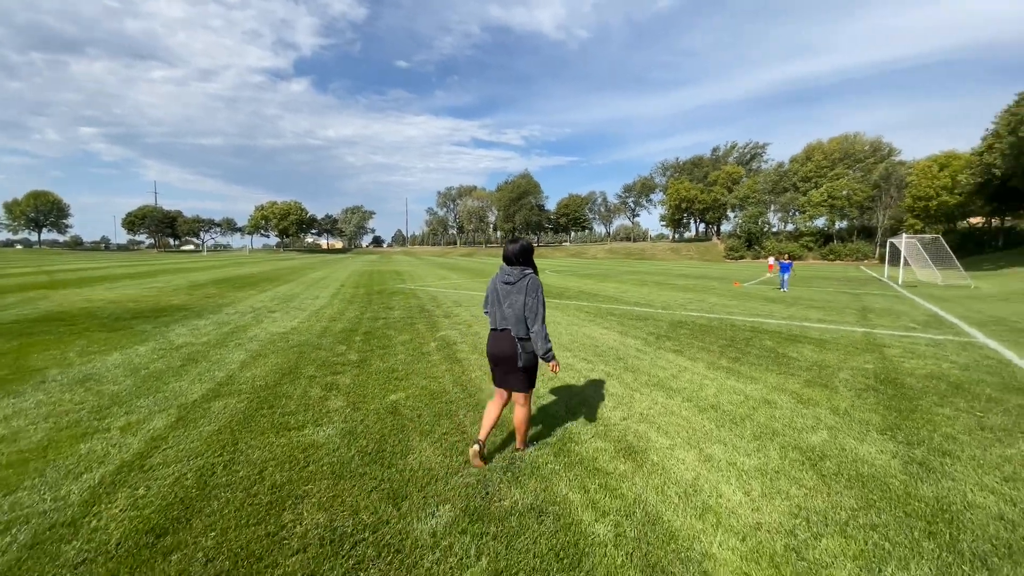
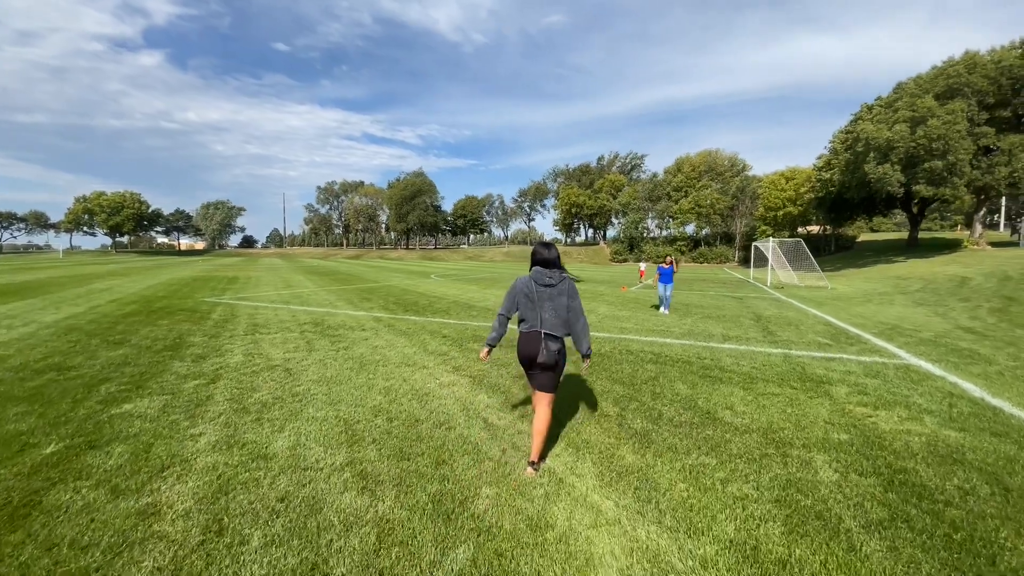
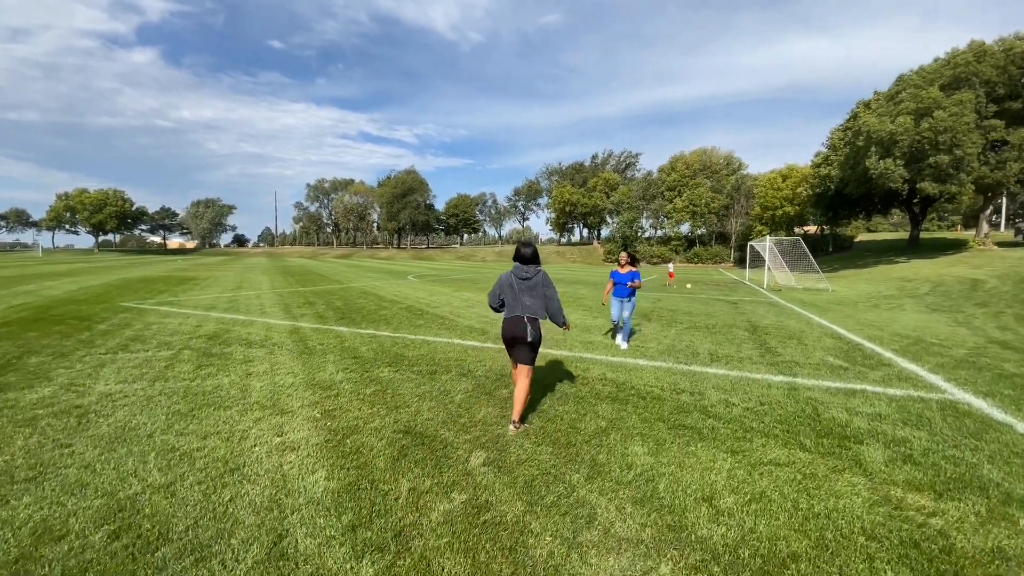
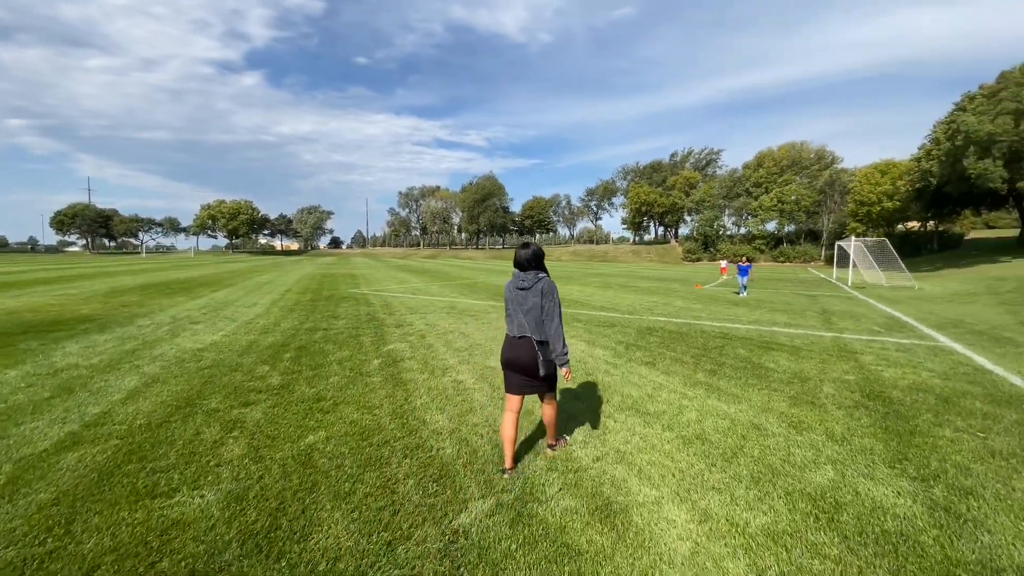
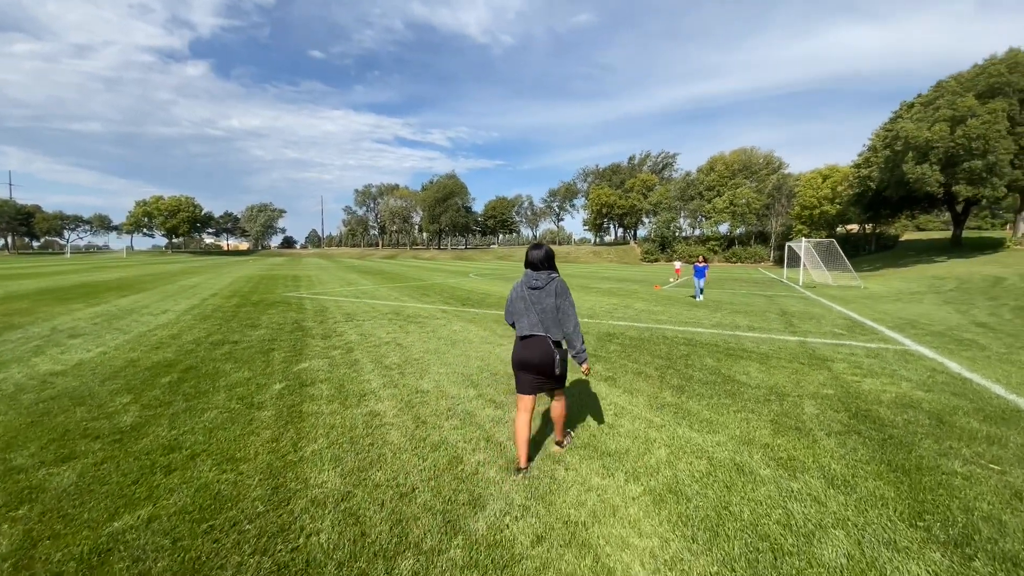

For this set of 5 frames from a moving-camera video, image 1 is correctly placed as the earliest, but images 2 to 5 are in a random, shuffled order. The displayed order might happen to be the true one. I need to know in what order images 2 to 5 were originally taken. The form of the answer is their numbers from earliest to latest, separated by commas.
4, 5, 2, 3
